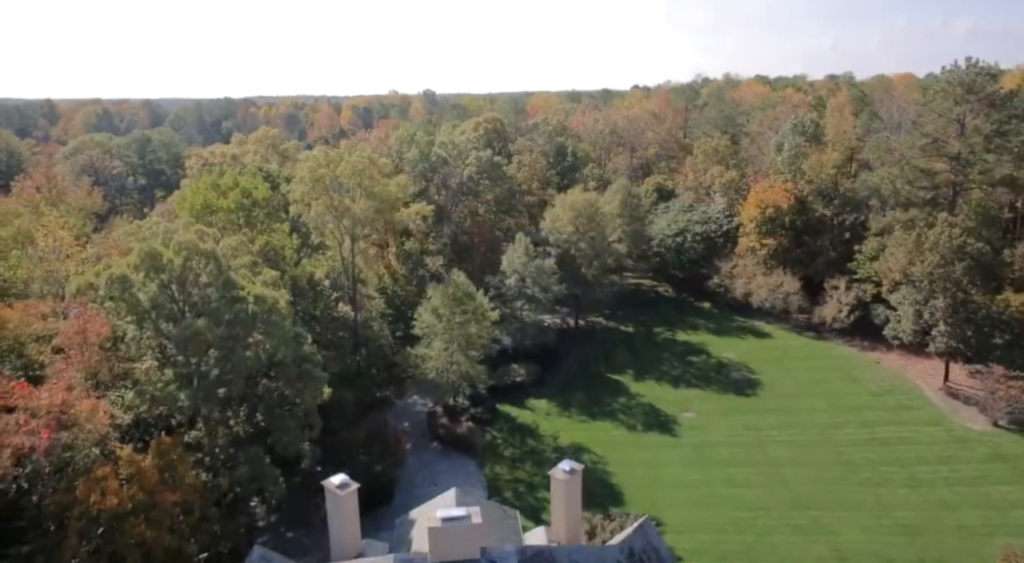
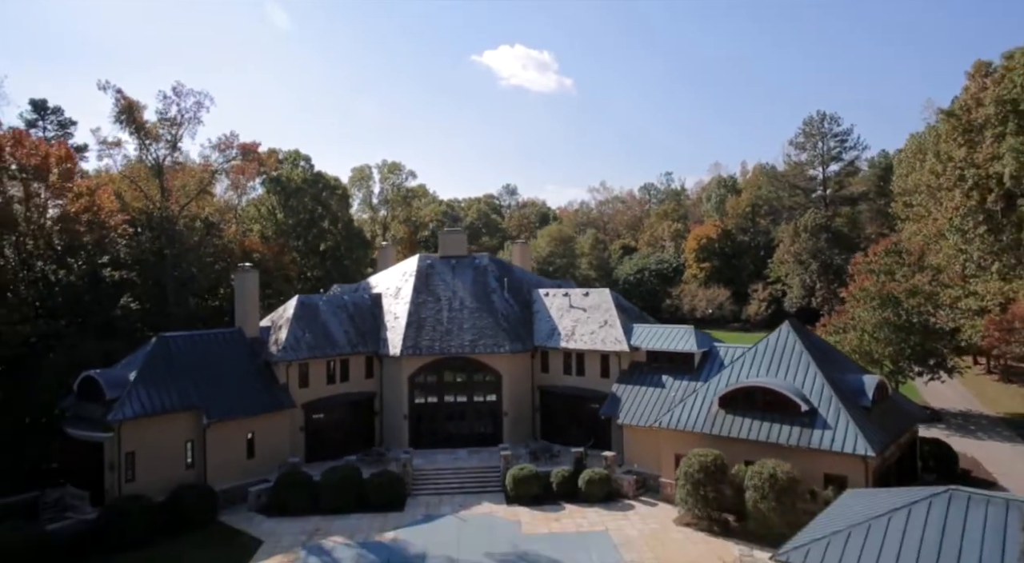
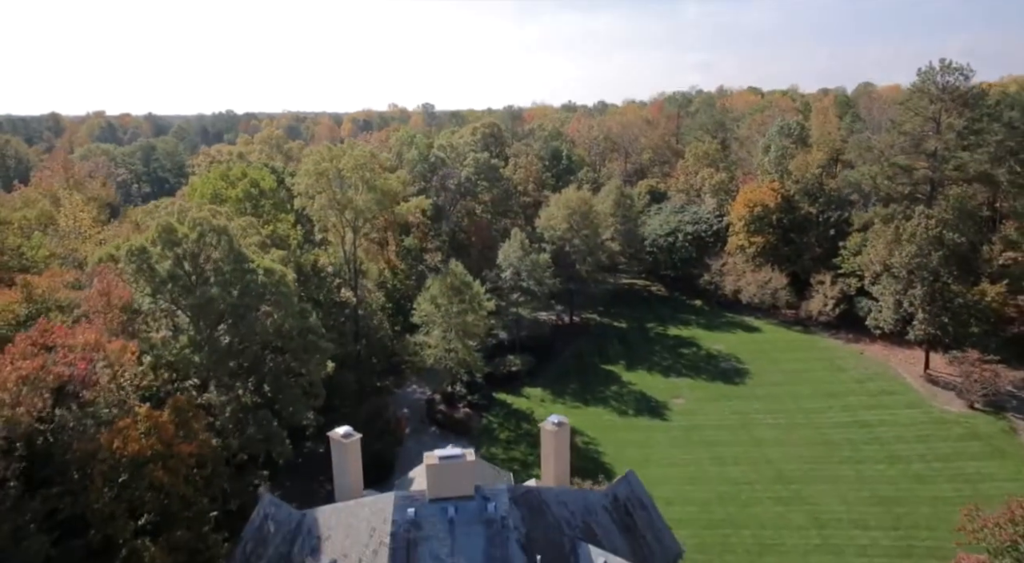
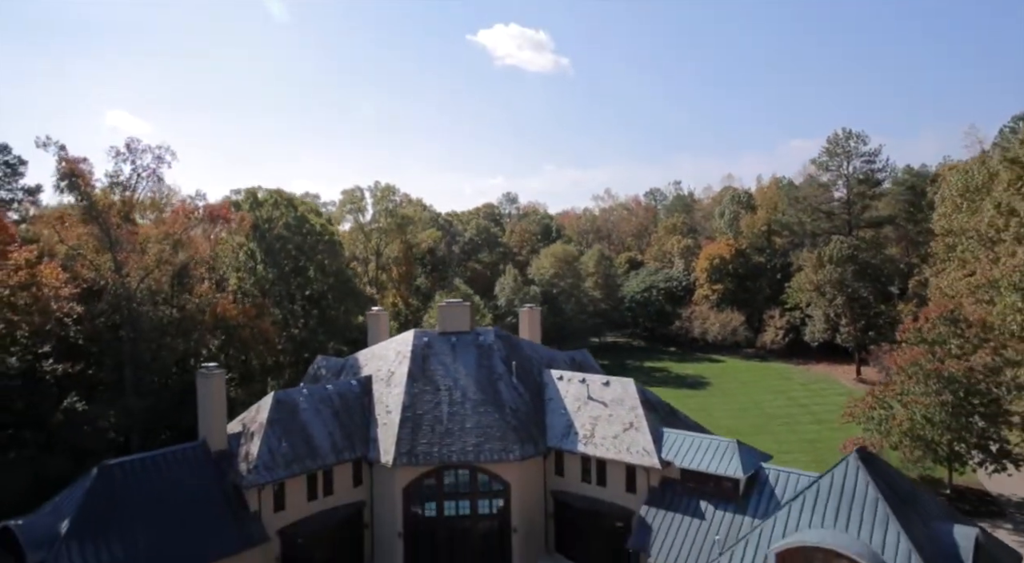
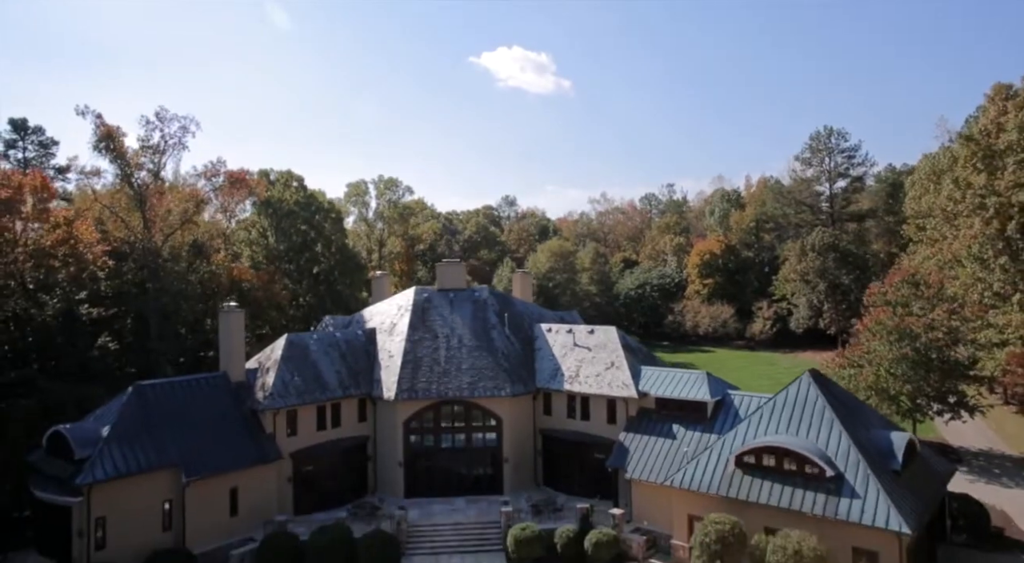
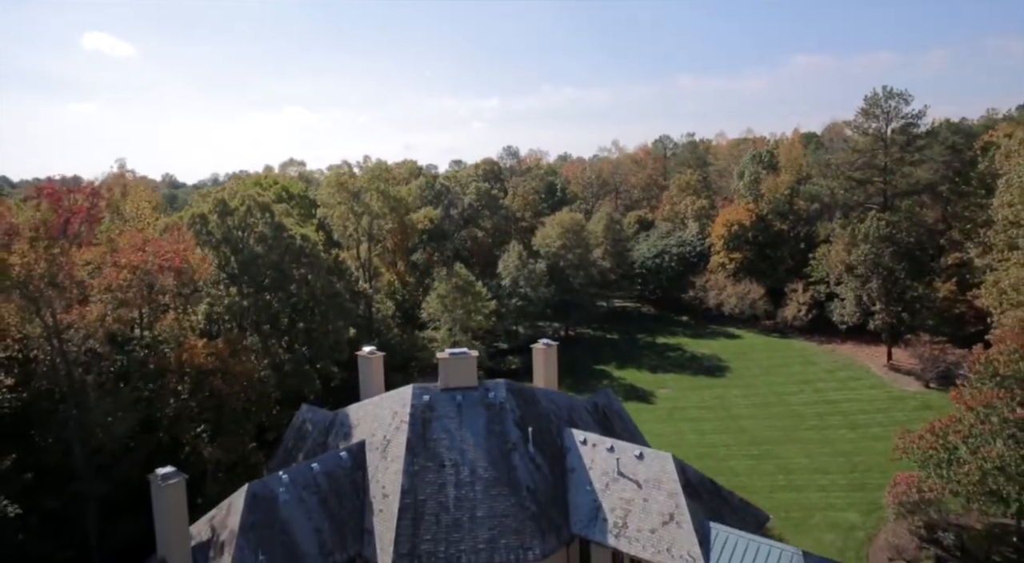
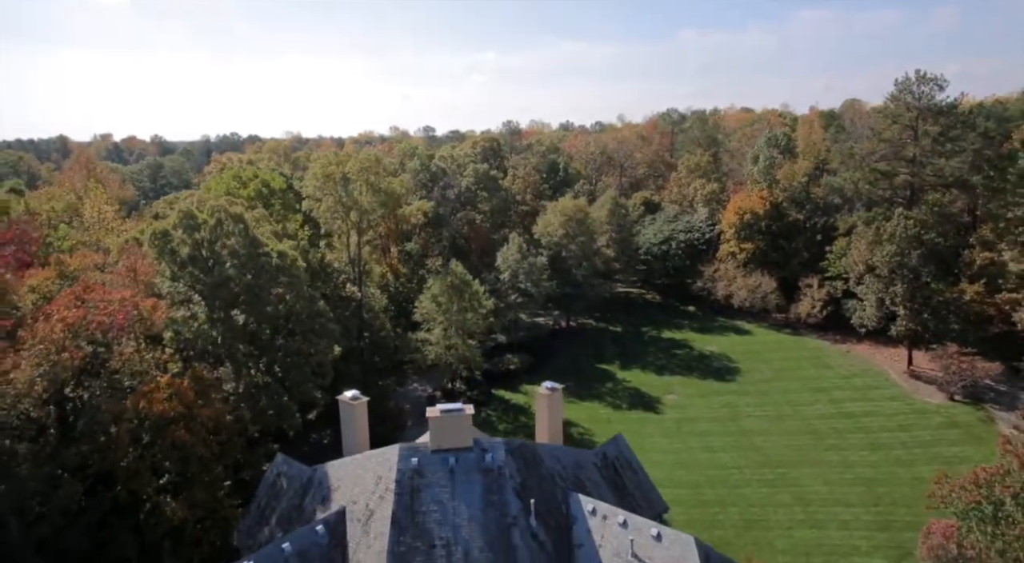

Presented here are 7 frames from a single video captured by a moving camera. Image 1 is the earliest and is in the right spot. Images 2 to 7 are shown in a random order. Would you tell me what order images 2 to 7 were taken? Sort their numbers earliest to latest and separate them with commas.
3, 7, 6, 4, 5, 2
